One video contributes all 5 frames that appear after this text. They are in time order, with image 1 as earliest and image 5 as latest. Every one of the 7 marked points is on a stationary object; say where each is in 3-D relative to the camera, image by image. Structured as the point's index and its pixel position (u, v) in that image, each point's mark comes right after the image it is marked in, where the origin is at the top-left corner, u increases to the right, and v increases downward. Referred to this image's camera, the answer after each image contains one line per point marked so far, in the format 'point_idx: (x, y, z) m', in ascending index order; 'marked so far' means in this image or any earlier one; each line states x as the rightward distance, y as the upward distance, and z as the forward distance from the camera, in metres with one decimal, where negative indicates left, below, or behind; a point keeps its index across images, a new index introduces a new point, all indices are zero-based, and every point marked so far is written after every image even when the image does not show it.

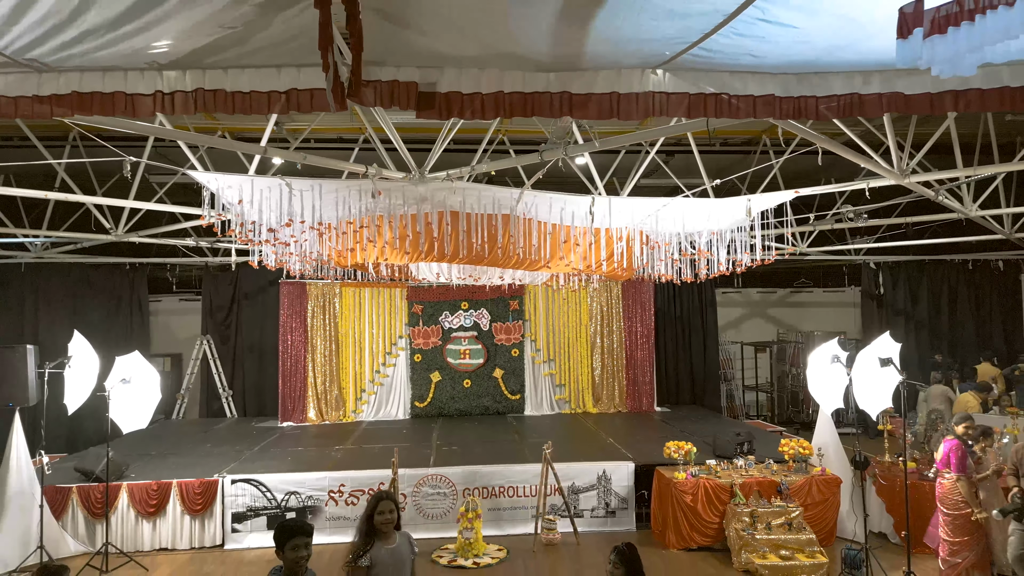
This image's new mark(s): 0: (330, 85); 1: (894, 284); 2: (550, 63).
0: (-0.4, +0.4, +1.8) m
1: (+4.0, +0.1, +9.9) m
2: (+0.1, +0.6, +2.3) m
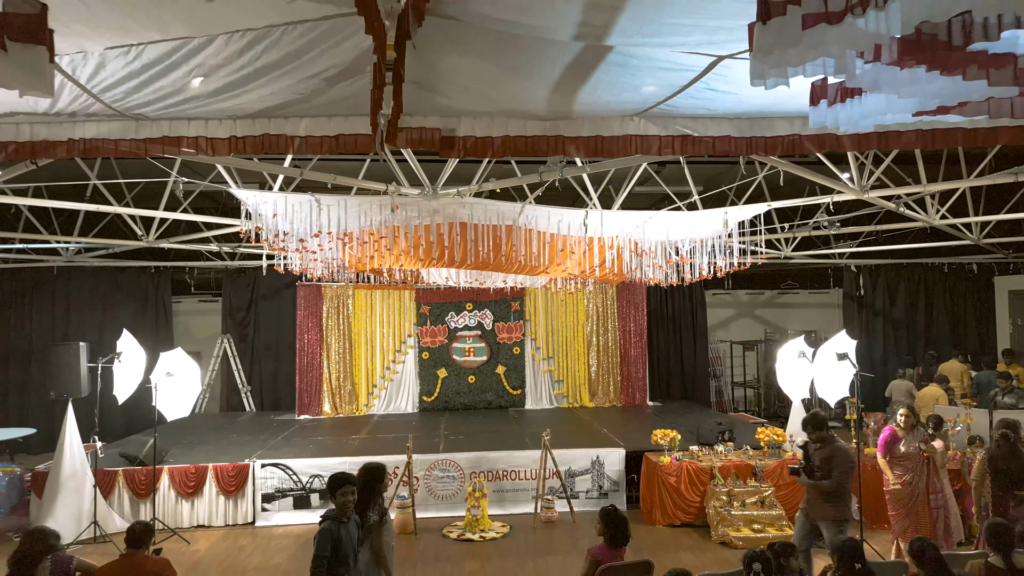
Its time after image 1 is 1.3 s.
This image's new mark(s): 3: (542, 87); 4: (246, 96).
0: (-0.3, +0.4, +2.4) m
1: (+4.1, 0.0, +10.5) m
2: (+0.1, +0.5, +2.9) m
3: (+0.1, +0.5, +2.5) m
4: (-0.7, +0.5, +2.6) m
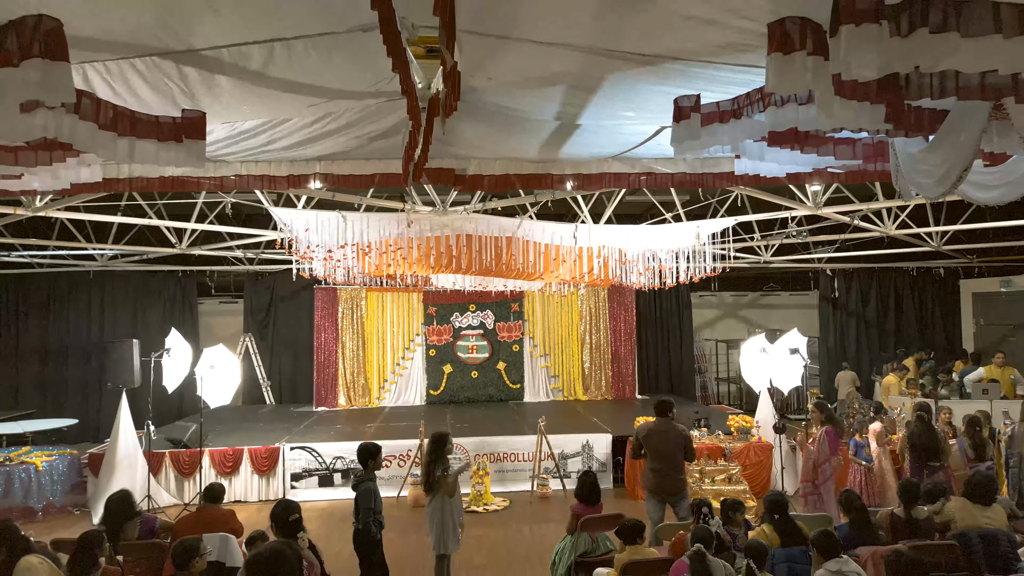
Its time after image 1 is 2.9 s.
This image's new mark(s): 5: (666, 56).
0: (-0.3, +0.4, +3.2) m
1: (+4.1, 0.0, +11.3) m
2: (+0.1, +0.5, +3.7) m
3: (+0.1, +0.5, +3.3) m
4: (-0.7, +0.5, +3.4) m
5: (+0.3, +0.5, +2.0) m
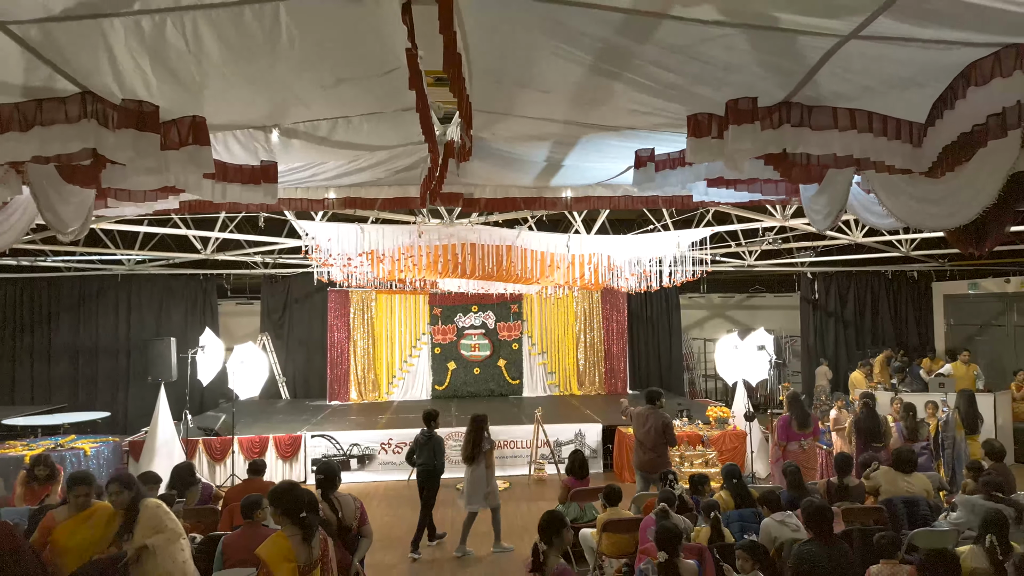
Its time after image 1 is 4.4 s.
0: (-0.4, +0.3, +3.9) m
1: (+4.0, 0.0, +12.1) m
2: (+0.1, +0.5, +4.4) m
3: (+0.1, +0.5, +4.0) m
4: (-0.7, +0.5, +4.1) m
5: (+0.3, +0.5, +2.7) m
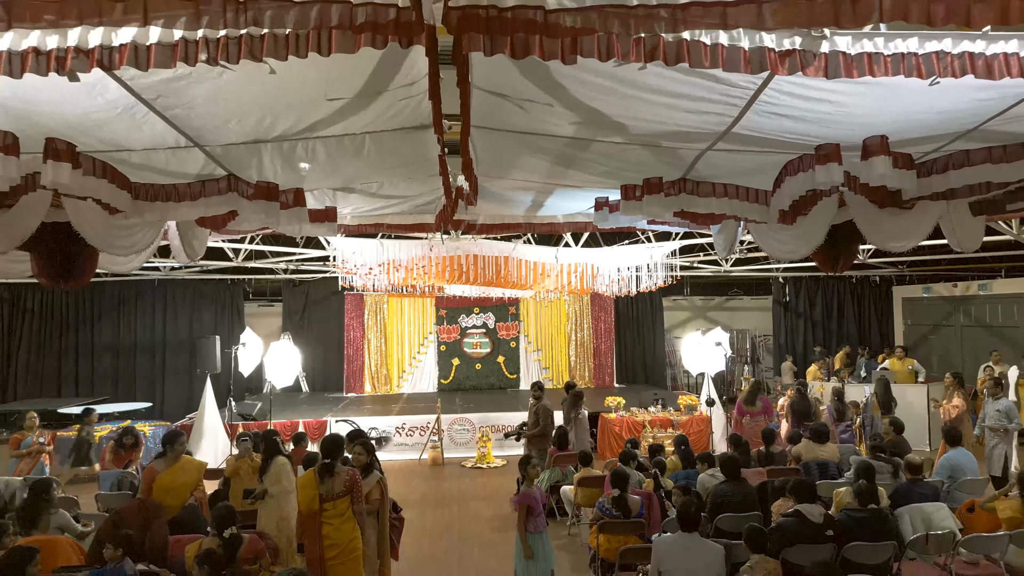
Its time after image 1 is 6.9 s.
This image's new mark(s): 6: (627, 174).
0: (-0.4, +0.3, +5.1) m
1: (+4.0, -0.1, +13.2) m
2: (+0.1, +0.4, +5.6) m
3: (0.0, +0.4, +5.2) m
4: (-0.8, +0.4, +5.3) m
5: (+0.3, +0.4, +3.9) m
6: (+0.4, +0.4, +3.4) m
